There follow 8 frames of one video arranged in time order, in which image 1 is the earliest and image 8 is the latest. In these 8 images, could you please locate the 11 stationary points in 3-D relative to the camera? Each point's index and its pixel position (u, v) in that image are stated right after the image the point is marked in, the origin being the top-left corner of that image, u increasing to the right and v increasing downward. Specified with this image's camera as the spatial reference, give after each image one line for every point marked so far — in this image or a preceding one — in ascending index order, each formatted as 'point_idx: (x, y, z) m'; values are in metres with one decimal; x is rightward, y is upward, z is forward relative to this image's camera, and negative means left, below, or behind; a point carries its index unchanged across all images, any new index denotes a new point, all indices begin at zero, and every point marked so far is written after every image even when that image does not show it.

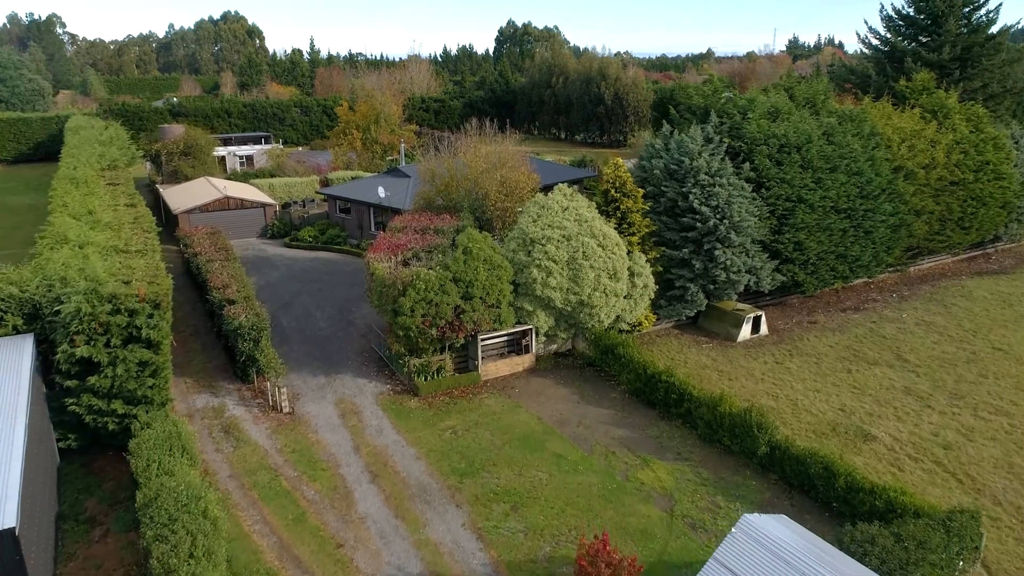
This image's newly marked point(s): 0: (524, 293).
0: (+0.5, -0.2, +19.9) m
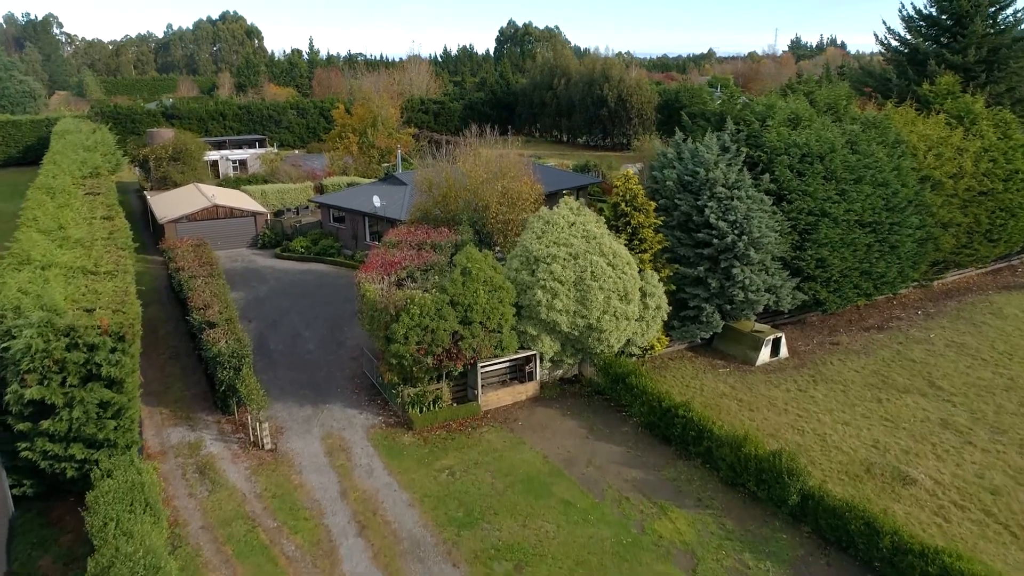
0: (+0.7, -1.2, +18.4) m
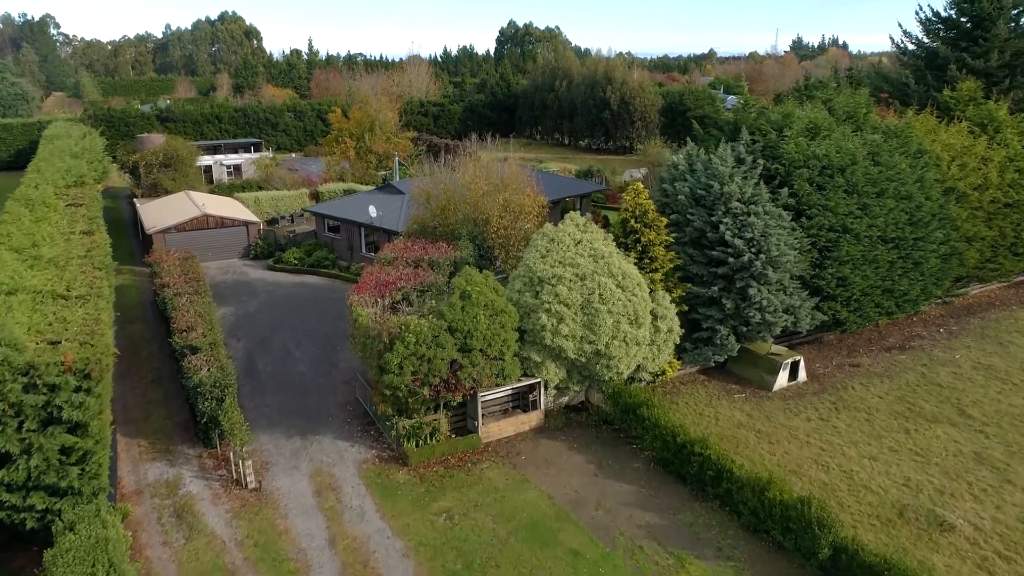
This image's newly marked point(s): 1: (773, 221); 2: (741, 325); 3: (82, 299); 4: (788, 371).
0: (+0.7, -2.1, +17.2) m
1: (+11.0, +2.8, +18.8) m
2: (+10.0, -1.6, +19.4) m
3: (-15.0, -0.4, +15.7) m
4: (+12.2, -3.7, +19.8) m
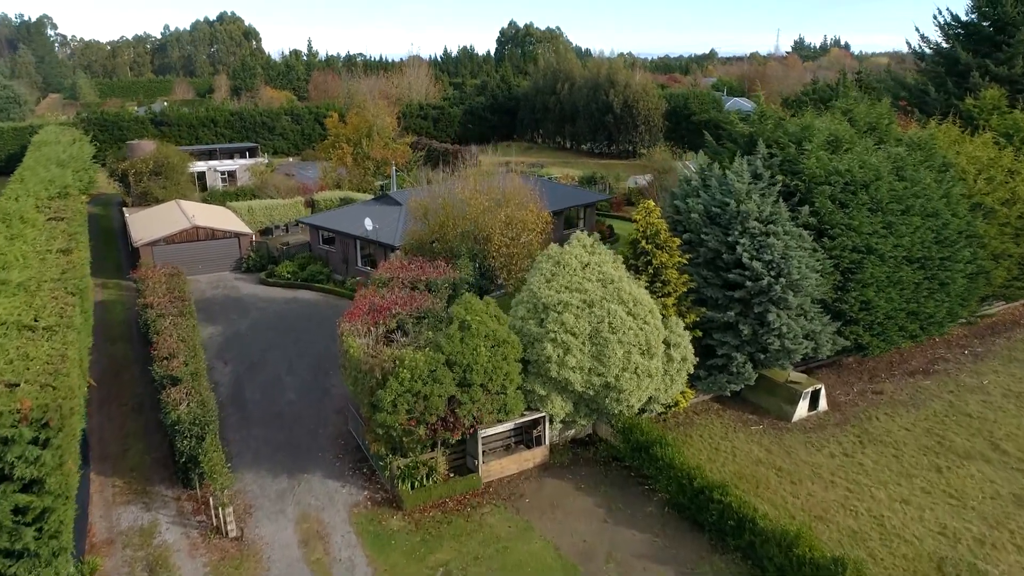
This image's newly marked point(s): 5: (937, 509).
0: (+0.8, -3.0, +16.0) m
1: (+11.1, +1.8, +17.6) m
2: (+10.1, -2.6, +18.2) m
3: (-14.9, -1.4, +14.5) m
4: (+12.3, -4.6, +18.6) m
5: (+14.1, -7.3, +14.8) m
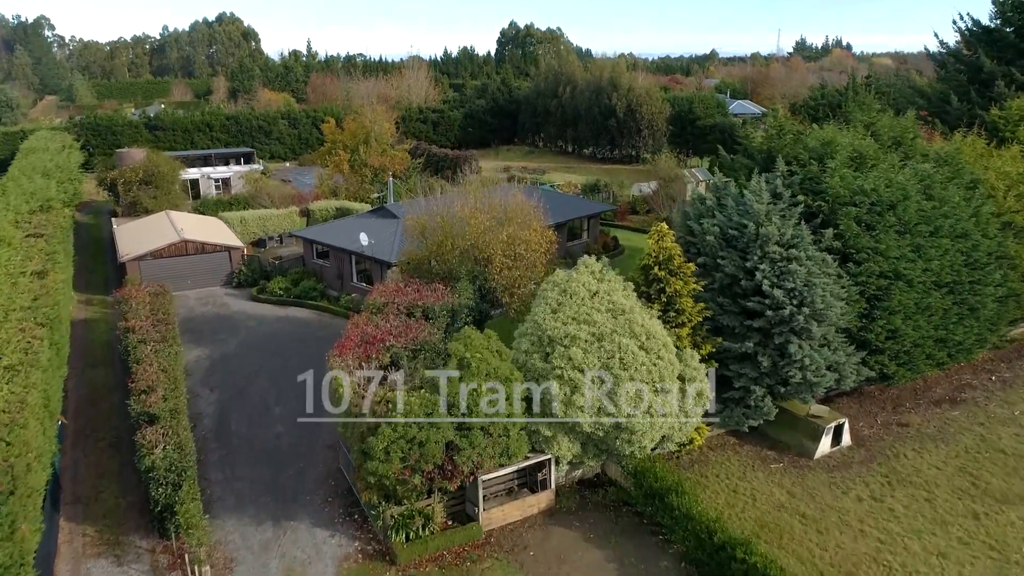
0: (+0.9, -4.1, +14.8) m
1: (+11.2, +0.8, +16.4) m
2: (+10.2, -3.7, +17.0) m
3: (-14.8, -2.4, +13.3) m
4: (+12.4, -5.7, +17.4) m
5: (+14.2, -8.4, +13.6) m
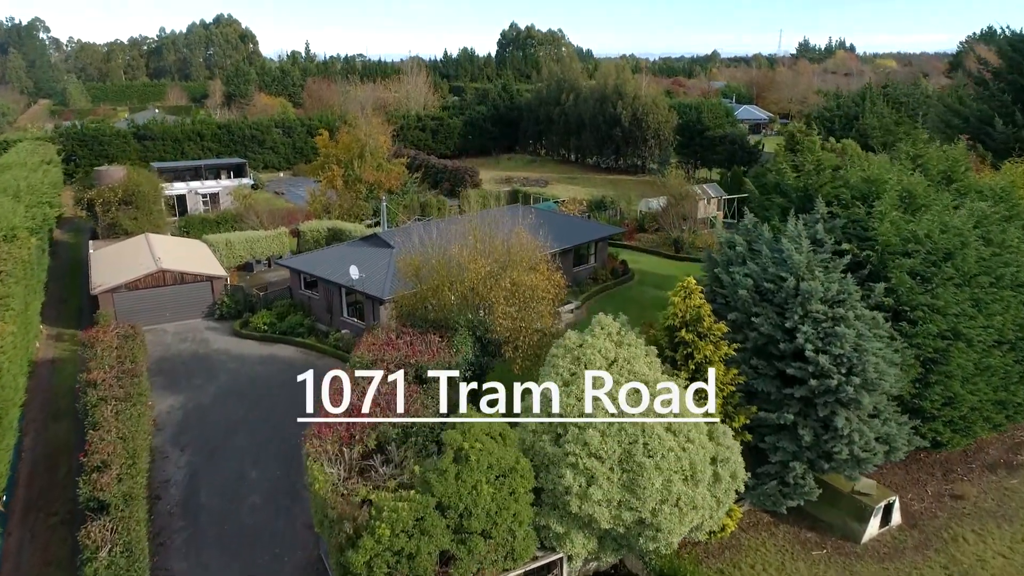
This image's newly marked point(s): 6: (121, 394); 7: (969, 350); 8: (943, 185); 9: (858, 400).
0: (+1.1, -6.2, +12.7) m
1: (+11.3, -1.3, +14.3) m
2: (+10.3, -5.7, +14.9) m
3: (-14.7, -4.5, +11.2) m
4: (+12.6, -7.8, +15.3) m
5: (+14.3, -10.4, +11.5) m
6: (-15.6, -4.3, +17.9) m
7: (+15.5, -2.1, +15.2) m
8: (+16.9, +4.1, +17.6) m
9: (+11.0, -3.6, +14.2) m
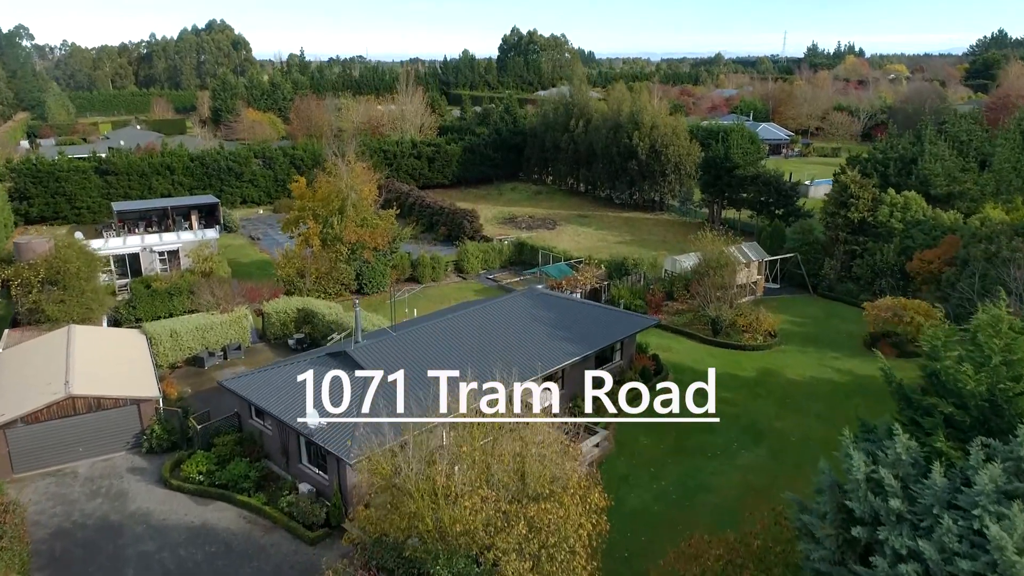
0: (+1.5, -12.4, +6.6) m
1: (+11.7, -7.5, +8.2) m
2: (+10.7, -11.9, +8.9) m
3: (-14.3, -10.7, +5.2) m
4: (+13.0, -14.0, +9.3) m
5: (+14.7, -16.6, +5.5) m
6: (-15.2, -10.4, +11.9) m
7: (+15.9, -8.3, +9.2) m
8: (+17.3, -2.1, +11.5) m
9: (+11.4, -9.8, +8.2) m
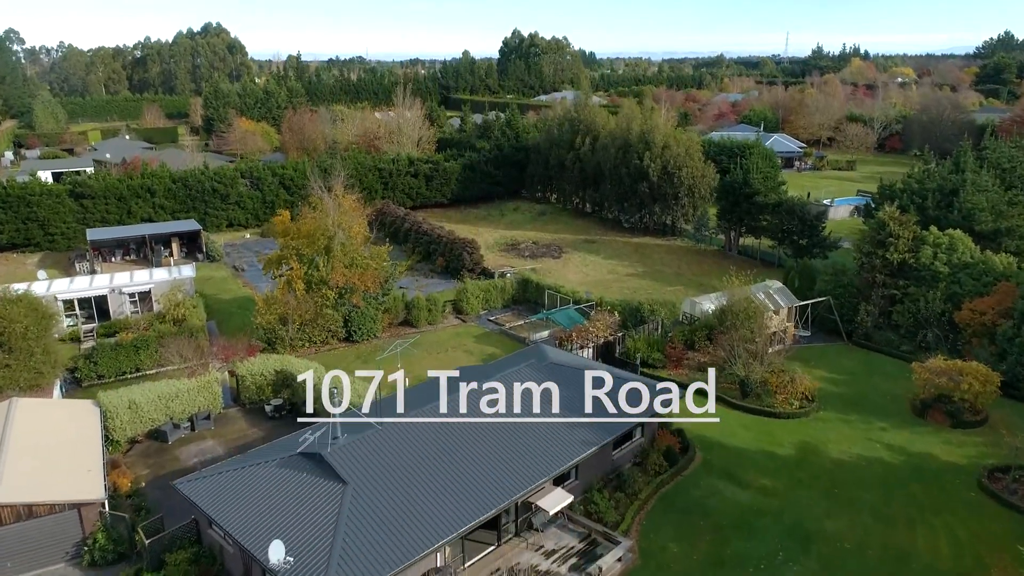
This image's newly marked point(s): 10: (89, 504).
0: (+1.8, -15.9, +3.3) m
1: (+12.0, -11.1, +4.9) m
2: (+11.0, -15.5, +5.5) m
3: (-14.0, -14.2, +1.9) m
4: (+13.2, -17.5, +5.9) m
5: (+15.0, -20.2, +2.1) m
6: (-14.9, -14.0, +8.6) m
7: (+16.2, -11.9, +5.8) m
8: (+17.6, -5.7, +8.1) m
9: (+11.6, -13.3, +4.8) m
10: (-17.9, -9.1, +18.9) m
